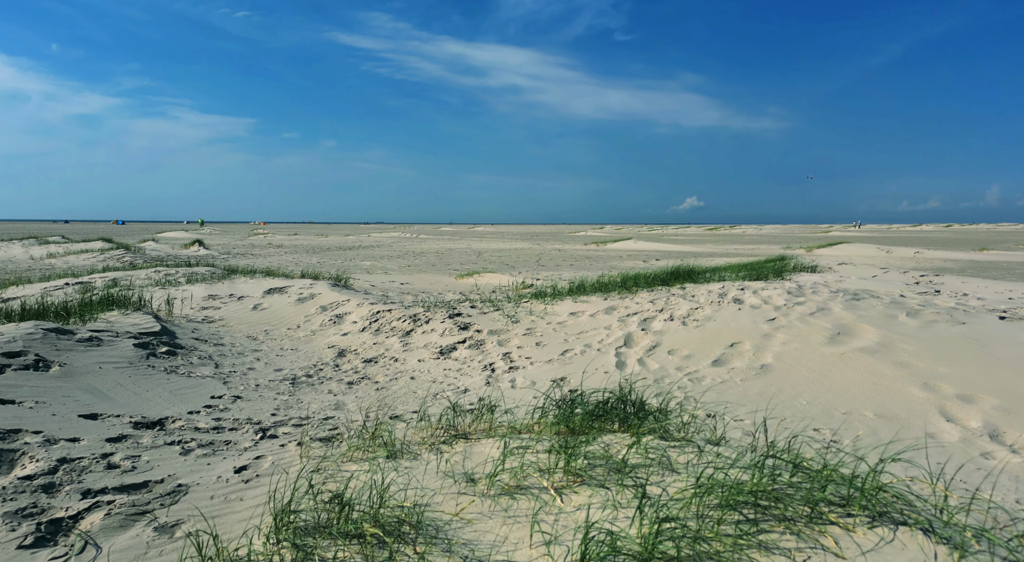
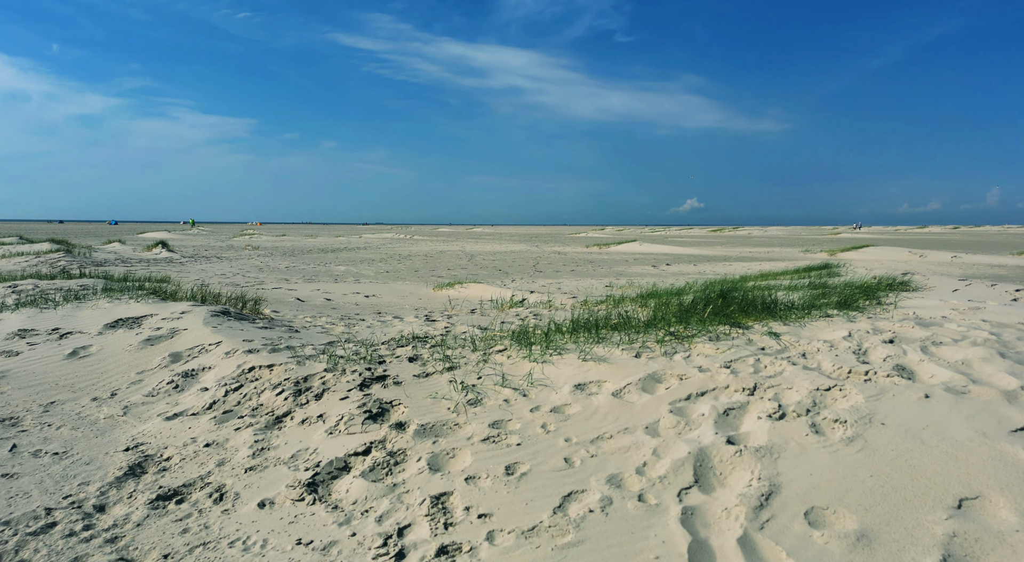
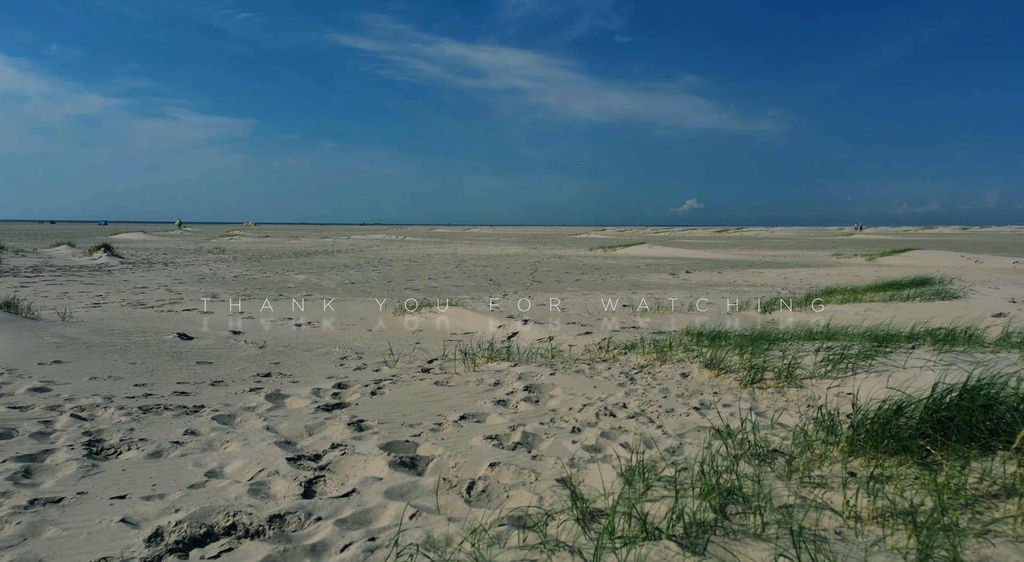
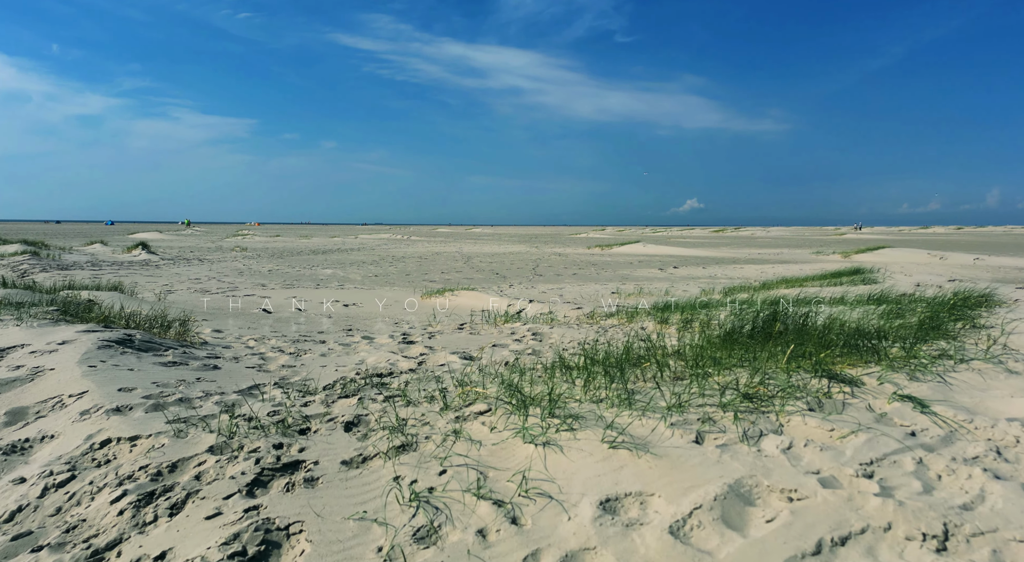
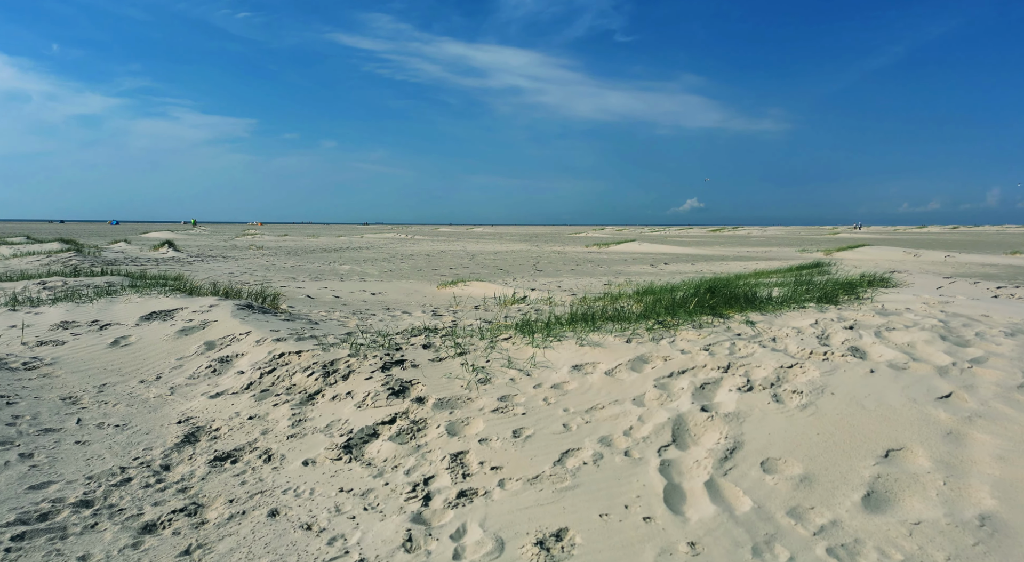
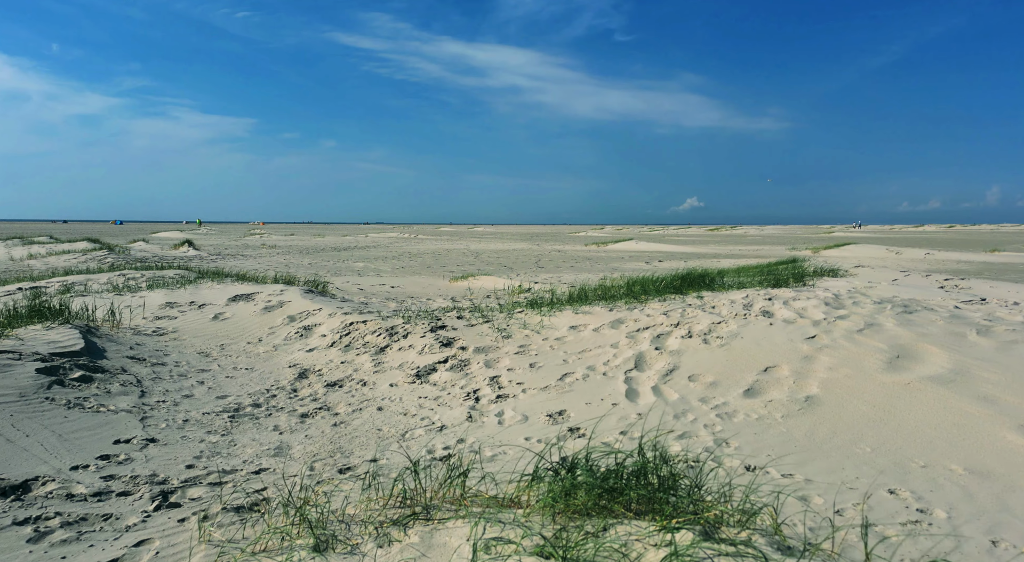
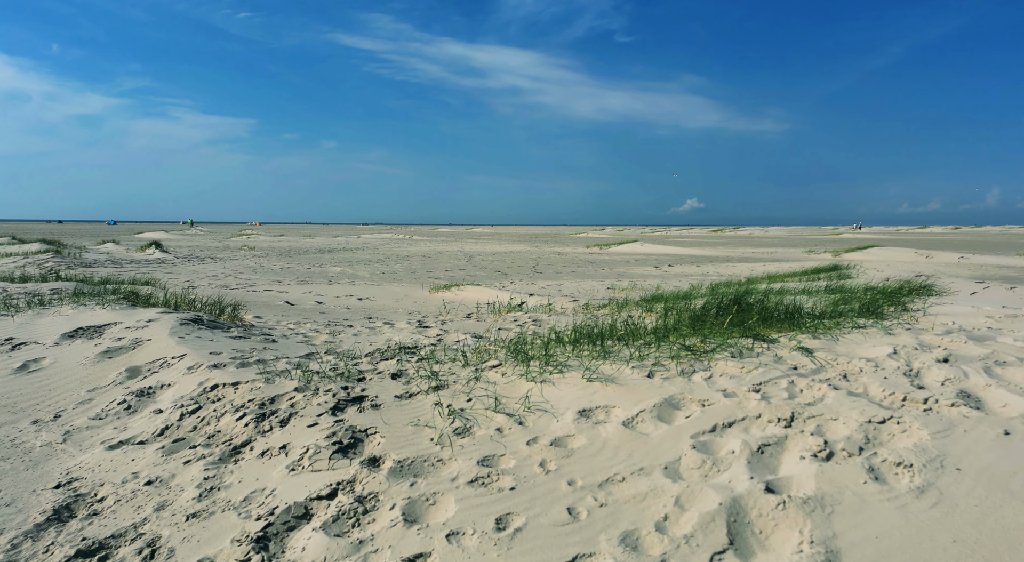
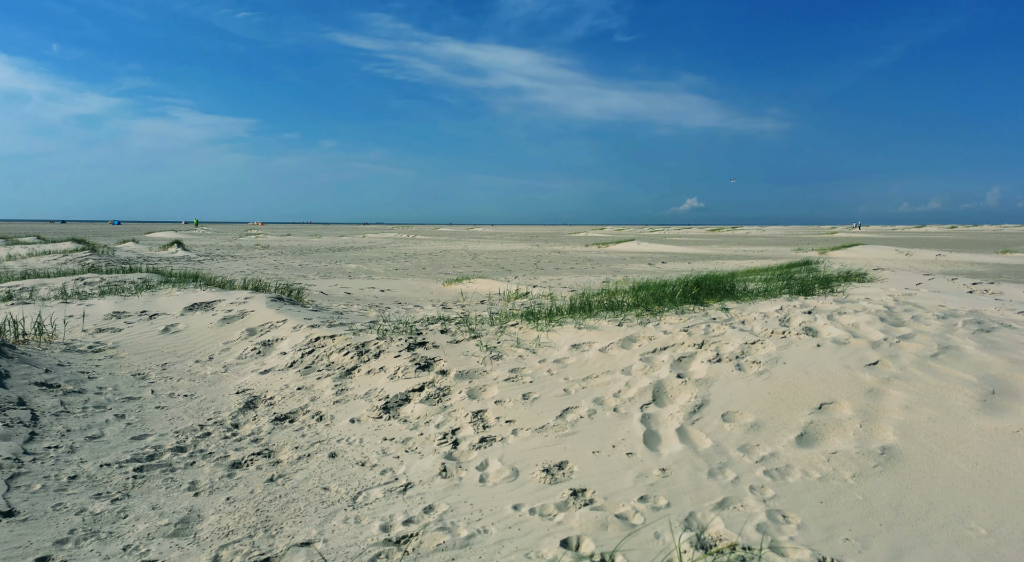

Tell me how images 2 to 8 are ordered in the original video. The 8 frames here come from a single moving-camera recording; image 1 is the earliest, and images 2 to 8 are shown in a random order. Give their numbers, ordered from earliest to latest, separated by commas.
6, 8, 5, 2, 7, 4, 3
